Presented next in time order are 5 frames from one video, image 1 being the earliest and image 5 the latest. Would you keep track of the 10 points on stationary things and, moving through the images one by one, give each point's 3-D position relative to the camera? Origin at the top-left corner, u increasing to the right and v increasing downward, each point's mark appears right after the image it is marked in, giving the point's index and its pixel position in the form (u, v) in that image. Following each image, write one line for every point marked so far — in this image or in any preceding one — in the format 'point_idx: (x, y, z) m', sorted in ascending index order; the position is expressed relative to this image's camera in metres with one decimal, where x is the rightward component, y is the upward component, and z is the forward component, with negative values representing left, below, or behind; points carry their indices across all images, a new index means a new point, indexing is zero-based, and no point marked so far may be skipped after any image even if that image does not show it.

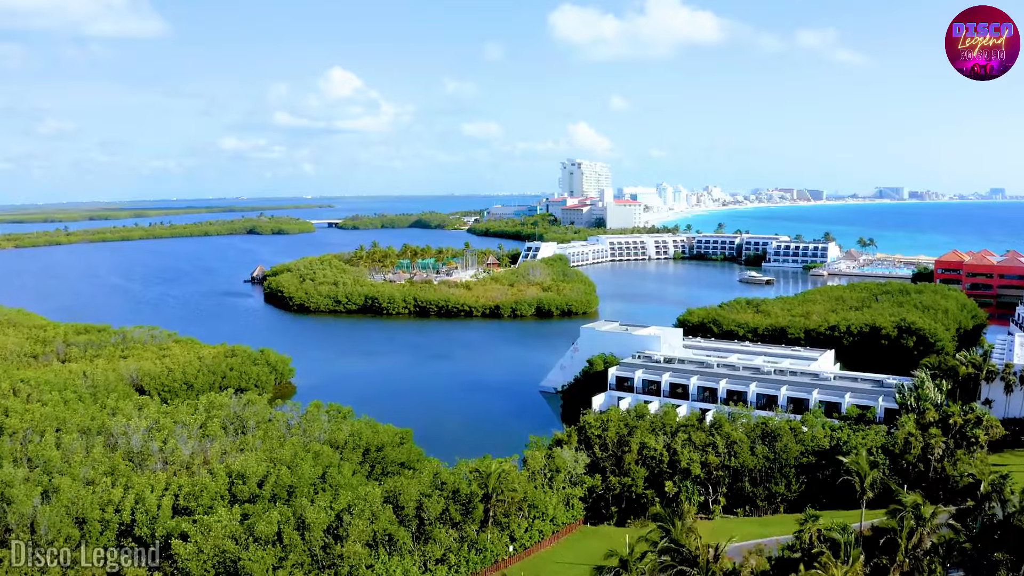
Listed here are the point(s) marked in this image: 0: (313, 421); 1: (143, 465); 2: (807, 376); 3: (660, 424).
0: (-4.2, -2.8, +15.4) m
1: (-6.9, -3.3, +13.4) m
2: (+7.6, -2.3, +18.6) m
3: (+2.9, -2.7, +14.3) m
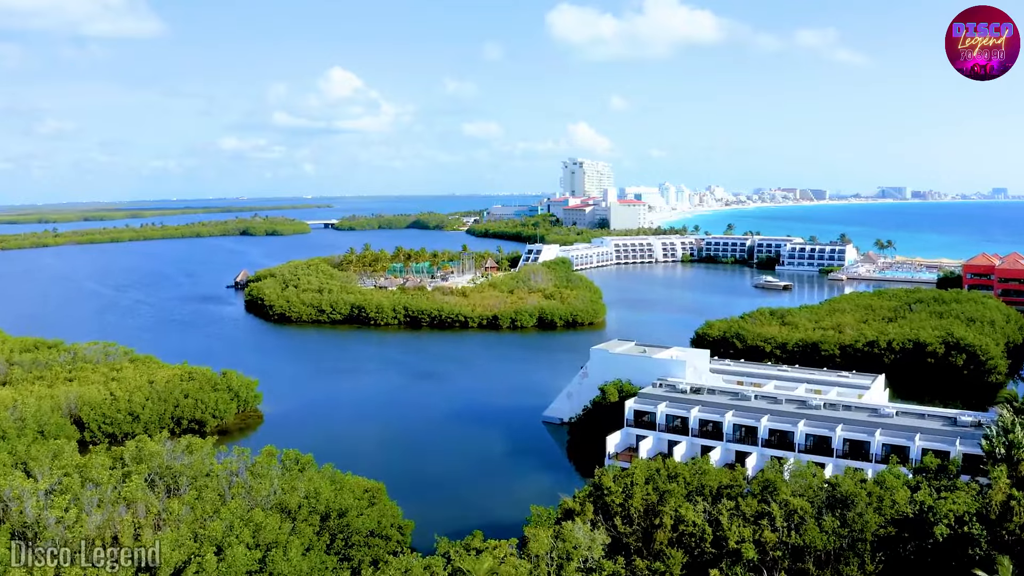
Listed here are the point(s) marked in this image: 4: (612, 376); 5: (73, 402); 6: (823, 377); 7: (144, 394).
0: (-4.3, -3.2, +12.4) m
1: (-6.9, -3.7, +10.4) m
2: (+7.6, -2.7, +15.5) m
3: (+2.9, -3.1, +11.2) m
4: (+2.5, -2.2, +17.6) m
5: (-11.3, -2.9, +18.5) m
6: (+7.8, -2.2, +18.0) m
7: (-9.8, -2.8, +19.3) m
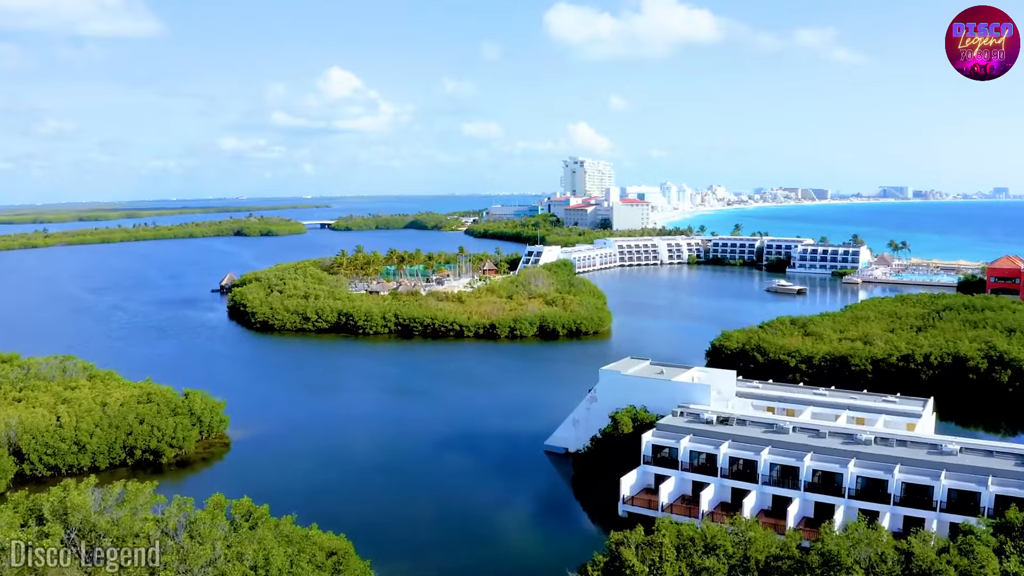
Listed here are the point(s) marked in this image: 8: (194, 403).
0: (-4.3, -3.5, +10.1) m
1: (-7.0, -4.0, +8.2) m
2: (+7.5, -2.9, +13.3) m
3: (+2.8, -3.4, +9.0) m
4: (+2.4, -2.4, +15.4) m
5: (-11.3, -3.2, +16.3) m
6: (+7.7, -2.5, +15.7) m
7: (-9.9, -3.1, +17.0) m
8: (-8.1, -2.9, +18.4) m
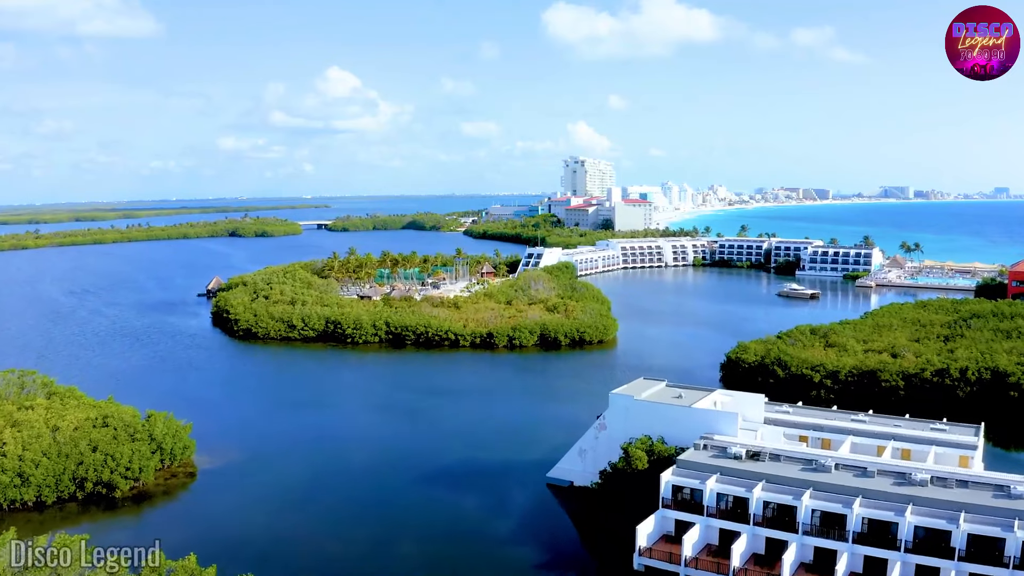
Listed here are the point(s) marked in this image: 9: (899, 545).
0: (-4.4, -3.7, +8.2) m
1: (-7.0, -4.2, +6.3) m
2: (+7.5, -3.2, +11.4) m
3: (+2.8, -3.6, +7.1) m
4: (+2.4, -2.7, +13.5) m
5: (-11.4, -3.4, +14.4) m
6: (+7.7, -2.7, +13.8) m
7: (-9.9, -3.3, +15.1) m
8: (-8.1, -3.2, +16.5) m
9: (+5.7, -3.8, +10.6) m
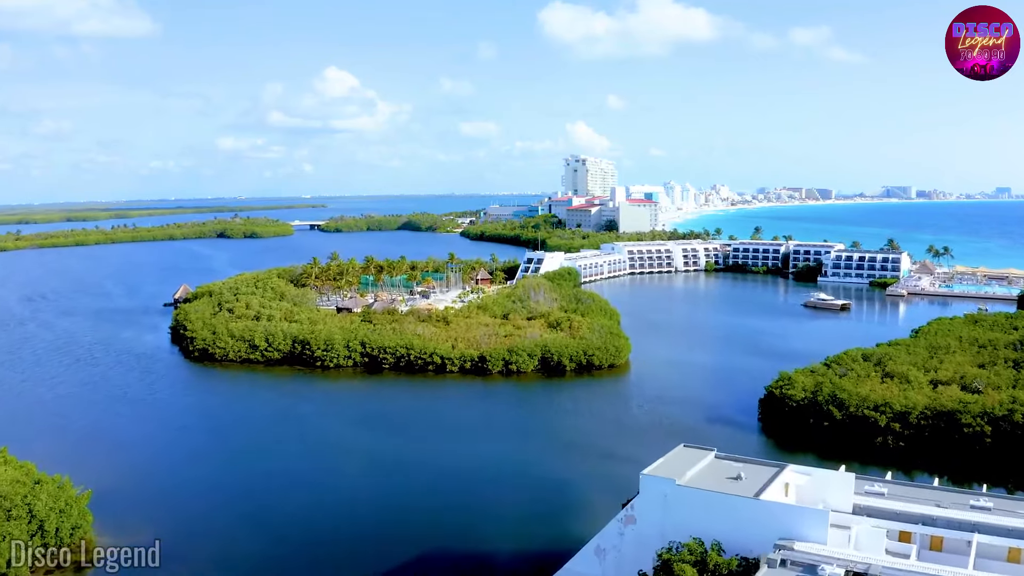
0: (-4.5, -4.2, +4.3) m
1: (-7.1, -4.7, +2.4) m
2: (+7.4, -3.7, +7.5) m
3: (+2.7, -4.1, +3.2) m
4: (+2.3, -3.2, +9.6) m
5: (-11.5, -3.9, +10.5) m
6: (+7.6, -3.2, +10.0) m
7: (-10.0, -3.8, +11.2) m
8: (-8.2, -3.7, +12.6) m
9: (+5.6, -4.3, +6.7) m
